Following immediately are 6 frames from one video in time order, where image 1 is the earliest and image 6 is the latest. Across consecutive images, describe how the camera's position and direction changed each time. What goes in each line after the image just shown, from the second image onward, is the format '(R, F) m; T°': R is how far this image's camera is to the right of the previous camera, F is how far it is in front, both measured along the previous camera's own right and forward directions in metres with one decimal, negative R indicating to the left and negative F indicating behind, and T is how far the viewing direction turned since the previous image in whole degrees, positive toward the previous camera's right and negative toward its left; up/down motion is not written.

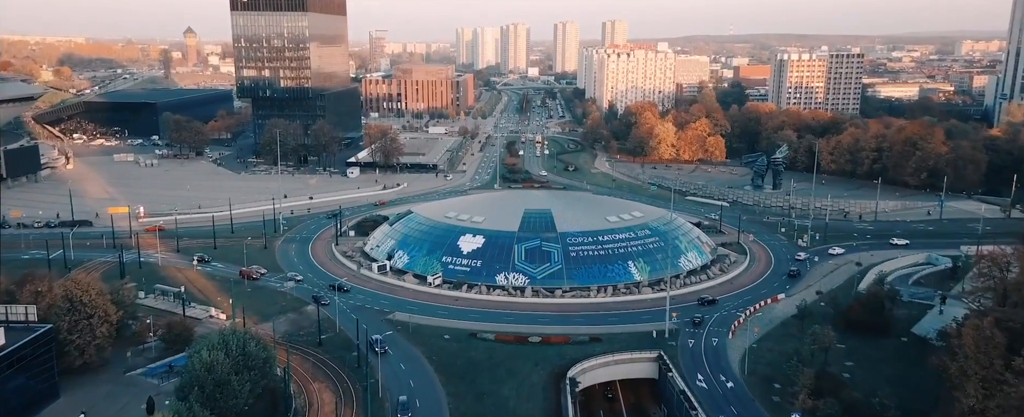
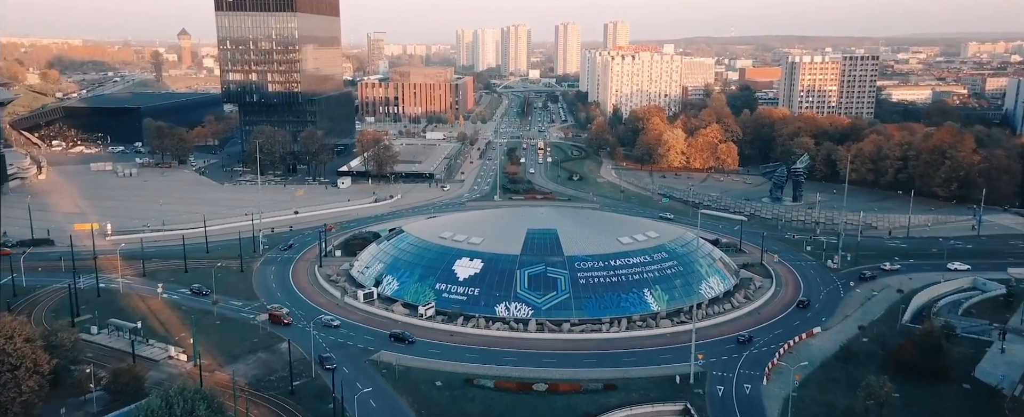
(0.0, +4.0) m; 0°
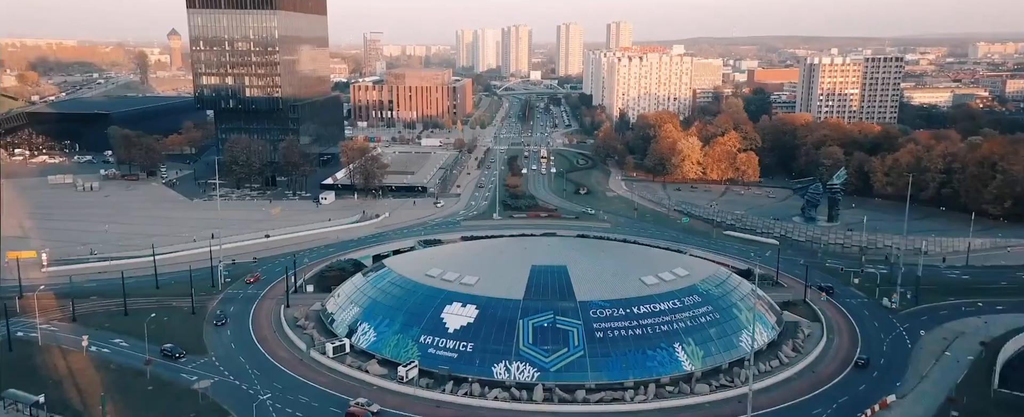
(0.0, +6.0) m; 0°
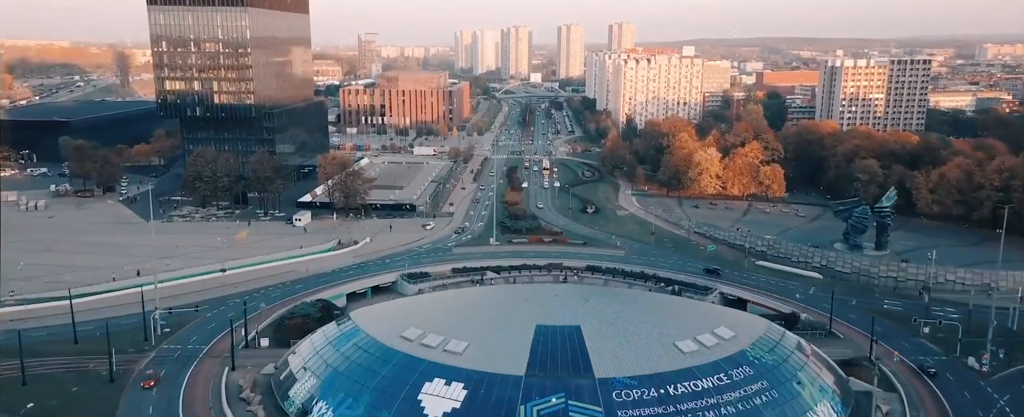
(0.0, +6.6) m; 0°
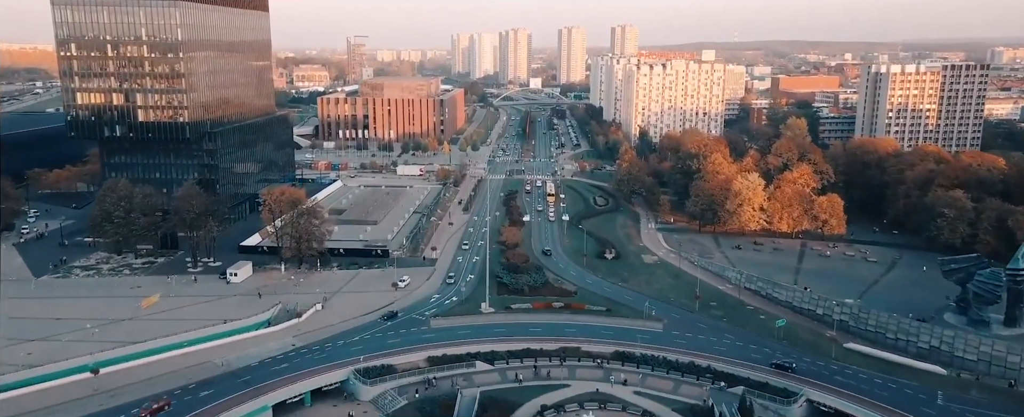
(0.0, +11.3) m; 0°
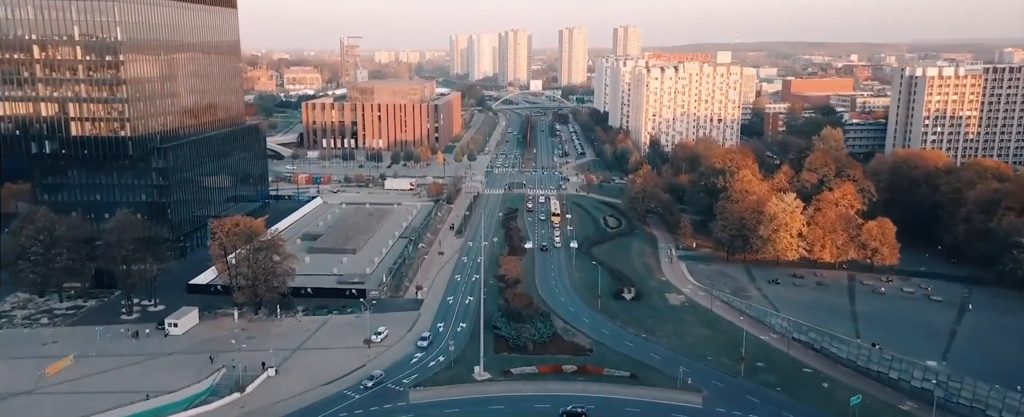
(0.0, +6.9) m; 0°
